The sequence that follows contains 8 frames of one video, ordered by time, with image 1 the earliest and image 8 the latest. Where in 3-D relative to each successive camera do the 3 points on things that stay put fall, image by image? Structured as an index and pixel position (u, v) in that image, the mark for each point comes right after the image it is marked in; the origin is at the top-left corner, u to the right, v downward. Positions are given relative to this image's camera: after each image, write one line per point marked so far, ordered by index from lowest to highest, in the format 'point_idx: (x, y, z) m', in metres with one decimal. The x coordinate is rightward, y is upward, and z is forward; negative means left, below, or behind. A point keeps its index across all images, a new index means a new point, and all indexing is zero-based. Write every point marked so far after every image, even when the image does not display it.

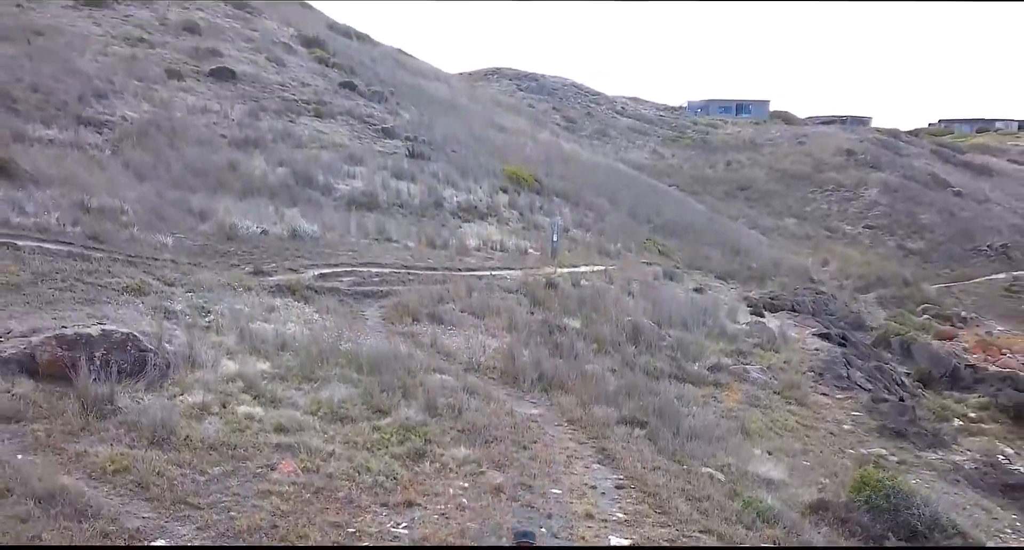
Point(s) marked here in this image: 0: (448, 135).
0: (-0.9, +1.9, +15.4) m
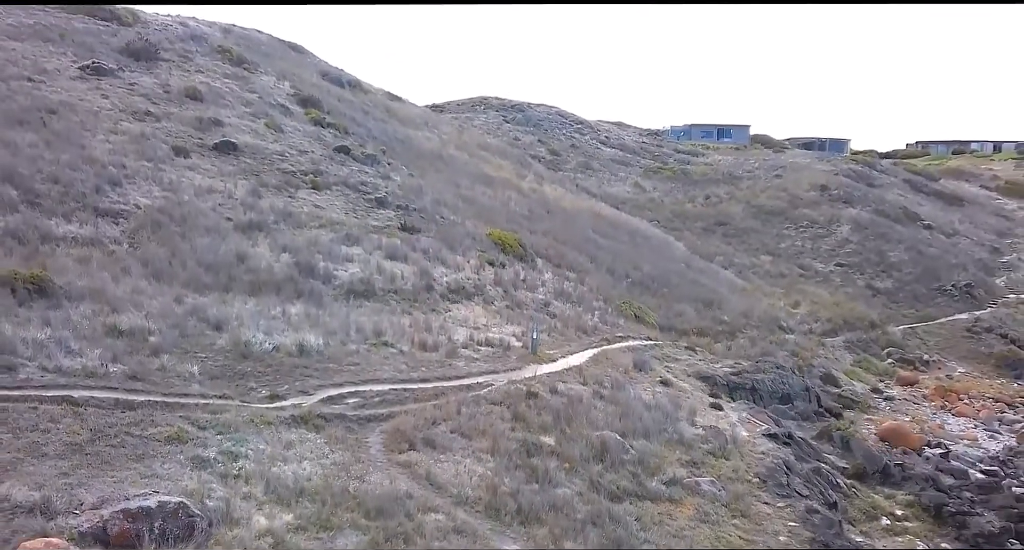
0: (-1.1, +1.1, +16.4) m
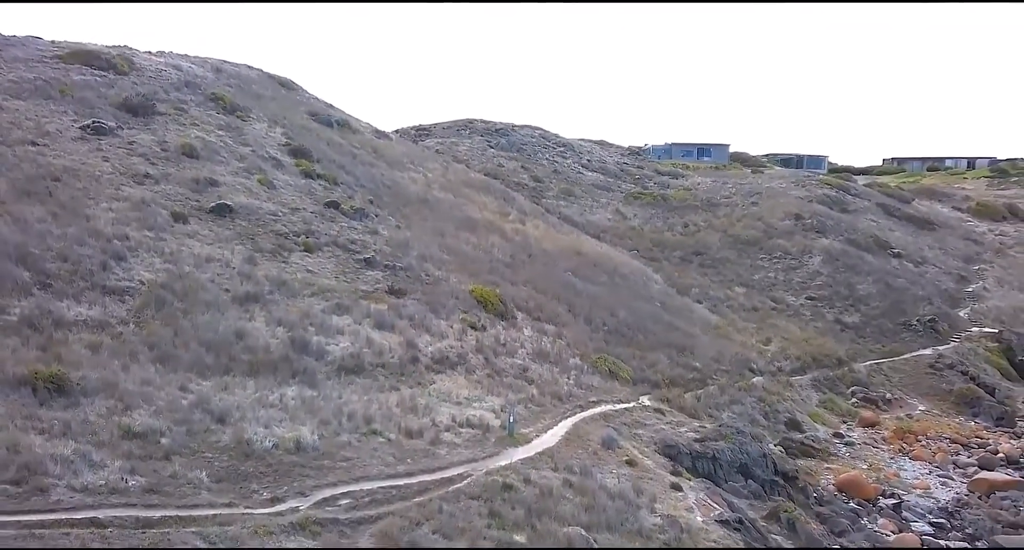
0: (-1.4, +0.3, +17.2) m
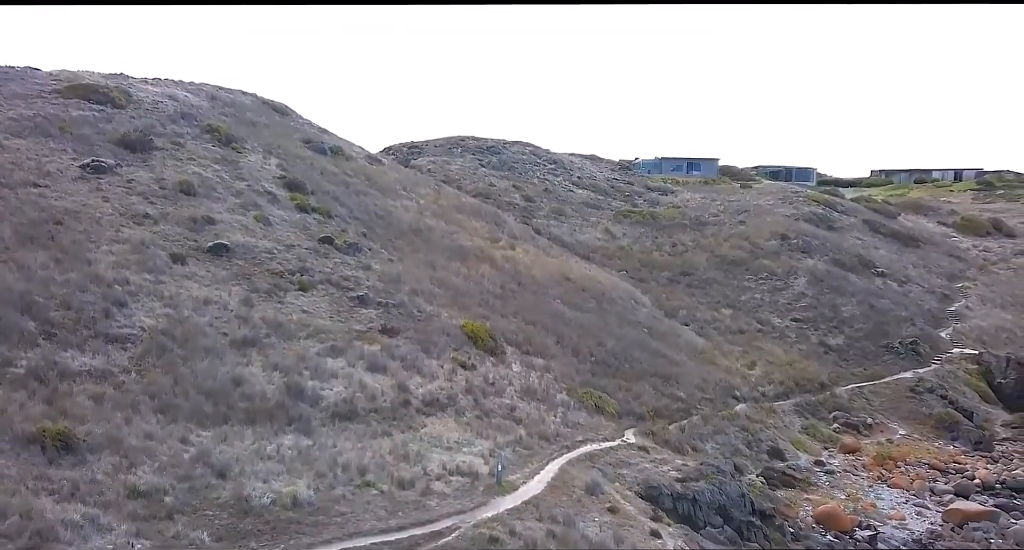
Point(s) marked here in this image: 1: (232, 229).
0: (-1.5, -0.2, +17.7) m
1: (-4.3, +0.7, +17.2) m
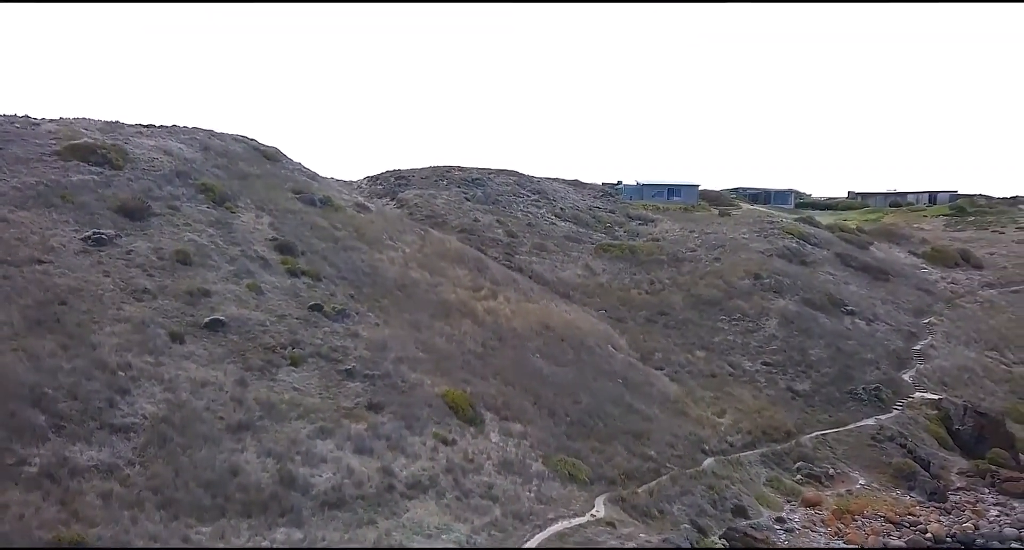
0: (-1.9, -1.3, +18.7) m
1: (-4.6, -0.4, +18.2) m
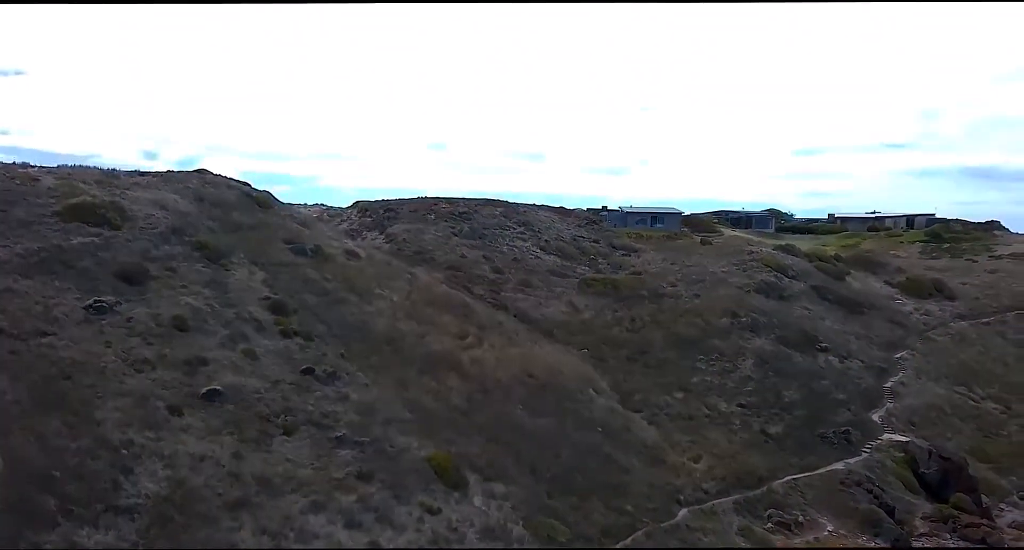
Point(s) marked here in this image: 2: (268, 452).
0: (-2.2, -2.5, +19.6) m
1: (-4.9, -1.6, +19.1) m
2: (-3.7, -2.7, +17.2) m
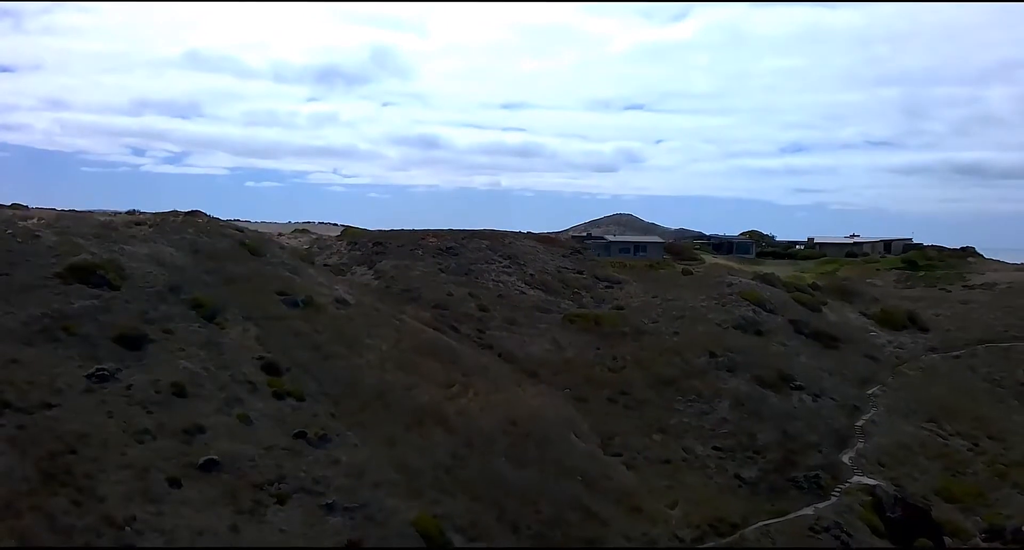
0: (-2.5, -3.8, +20.6) m
1: (-5.2, -2.9, +20.0) m
2: (-4.0, -4.0, +18.2) m
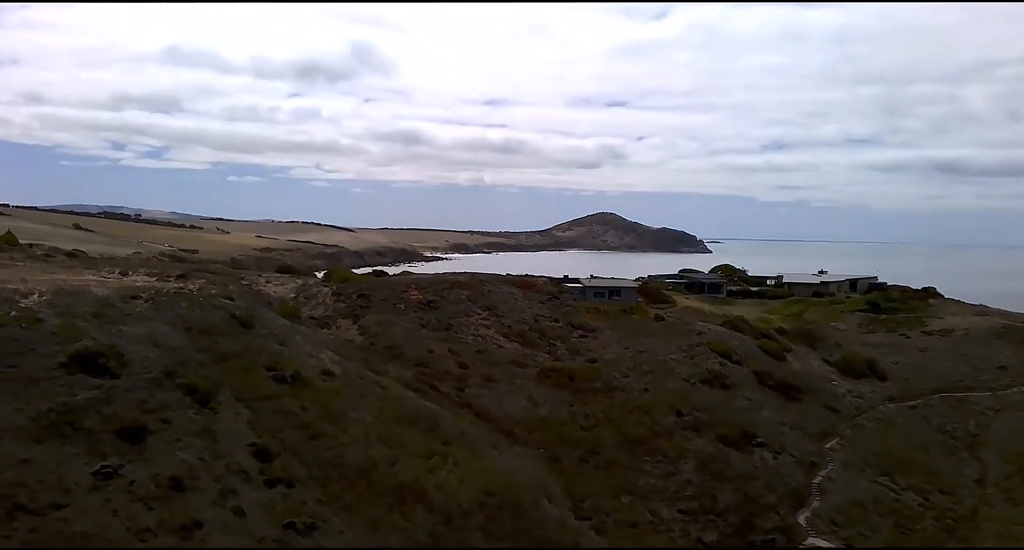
0: (-3.0, -5.8, +22.4) m
1: (-5.7, -4.9, +21.7) m
2: (-4.5, -6.1, +19.9) m
